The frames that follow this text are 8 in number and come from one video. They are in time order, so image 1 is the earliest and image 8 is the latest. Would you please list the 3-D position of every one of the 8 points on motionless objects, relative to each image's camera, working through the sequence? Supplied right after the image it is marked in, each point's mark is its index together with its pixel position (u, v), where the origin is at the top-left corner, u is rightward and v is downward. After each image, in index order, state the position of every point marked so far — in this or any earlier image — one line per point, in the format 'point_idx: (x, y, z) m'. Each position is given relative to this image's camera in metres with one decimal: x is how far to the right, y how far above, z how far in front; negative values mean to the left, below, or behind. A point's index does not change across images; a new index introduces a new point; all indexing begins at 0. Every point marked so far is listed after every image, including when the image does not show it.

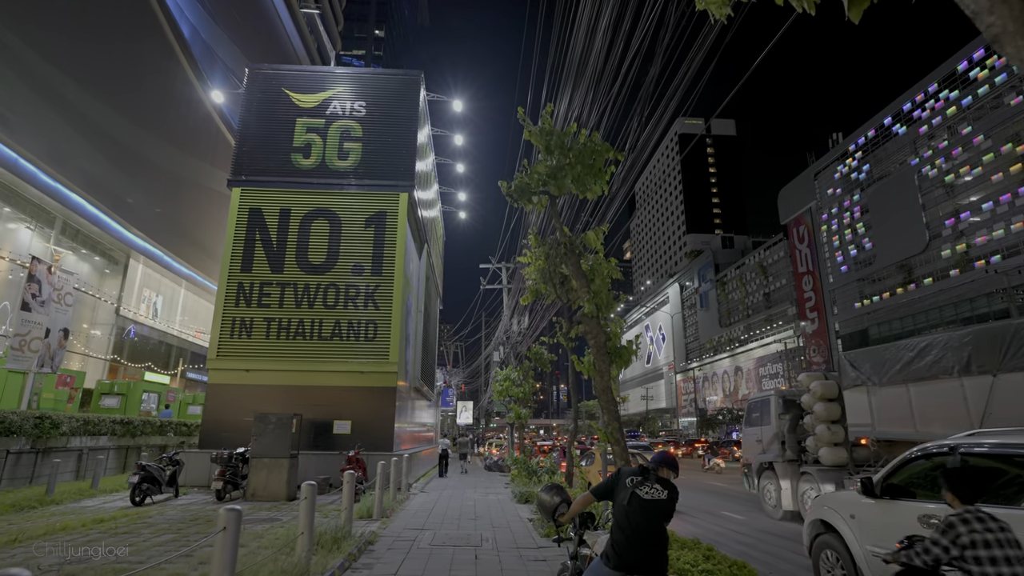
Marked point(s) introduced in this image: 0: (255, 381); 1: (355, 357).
0: (-8.2, -3.0, +15.3) m
1: (-5.0, -2.2, +15.7) m
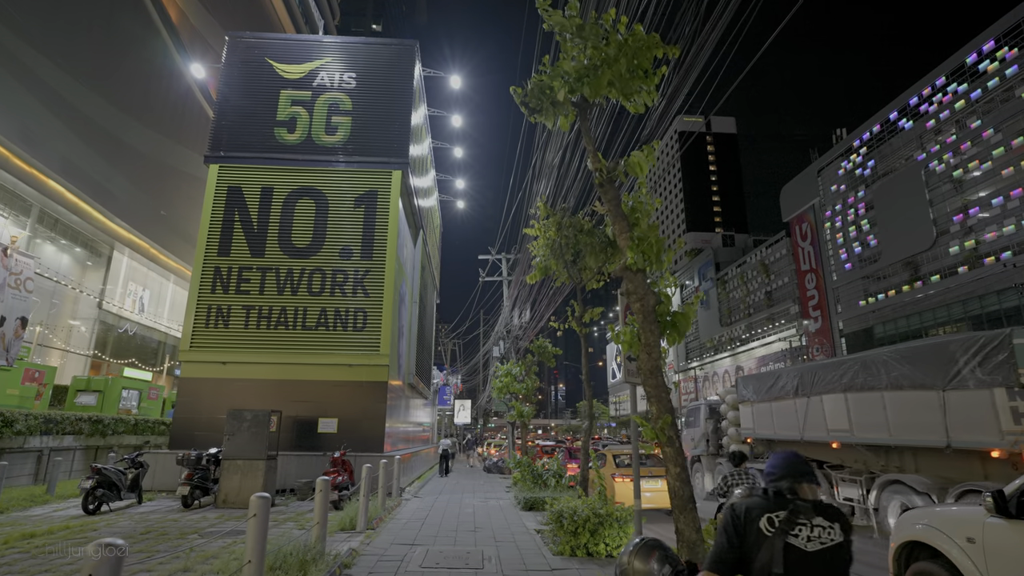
0: (-8.1, -2.5, +13.9) m
1: (-5.0, -1.8, +14.3) m
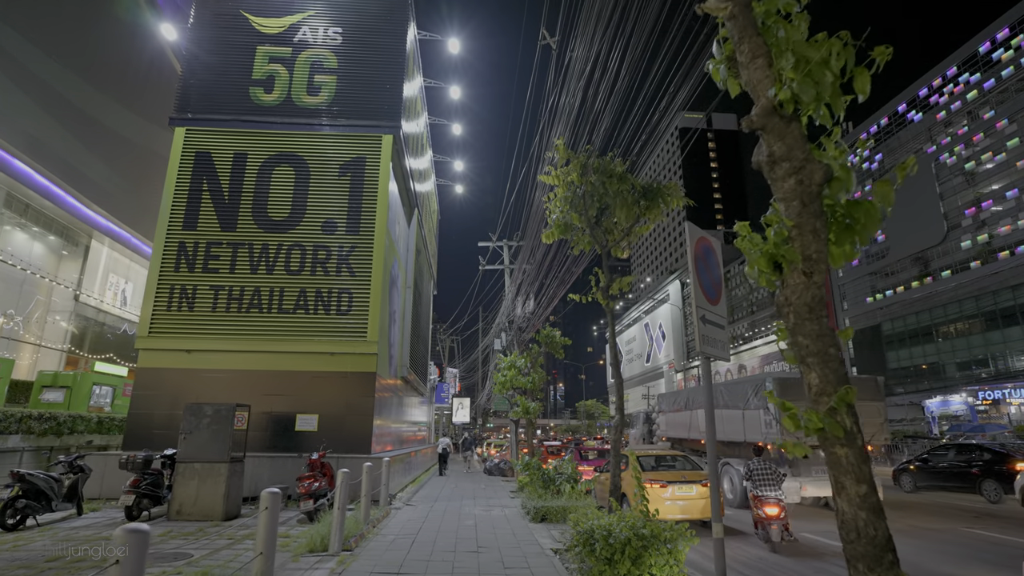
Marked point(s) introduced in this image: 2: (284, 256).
0: (-7.9, -1.9, +12.2) m
1: (-4.8, -1.2, +12.5) m
2: (-6.1, +0.9, +12.9) m
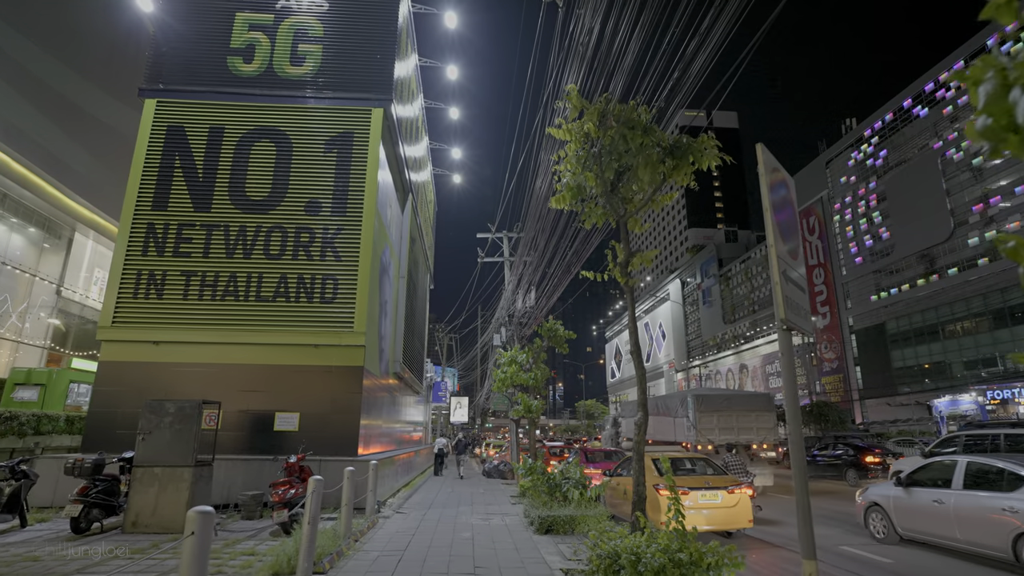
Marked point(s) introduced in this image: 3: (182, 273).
0: (-7.9, -1.6, +11.0) m
1: (-4.8, -0.8, +11.4) m
2: (-6.1, +1.2, +11.8) m
3: (-7.8, +0.4, +11.4) m
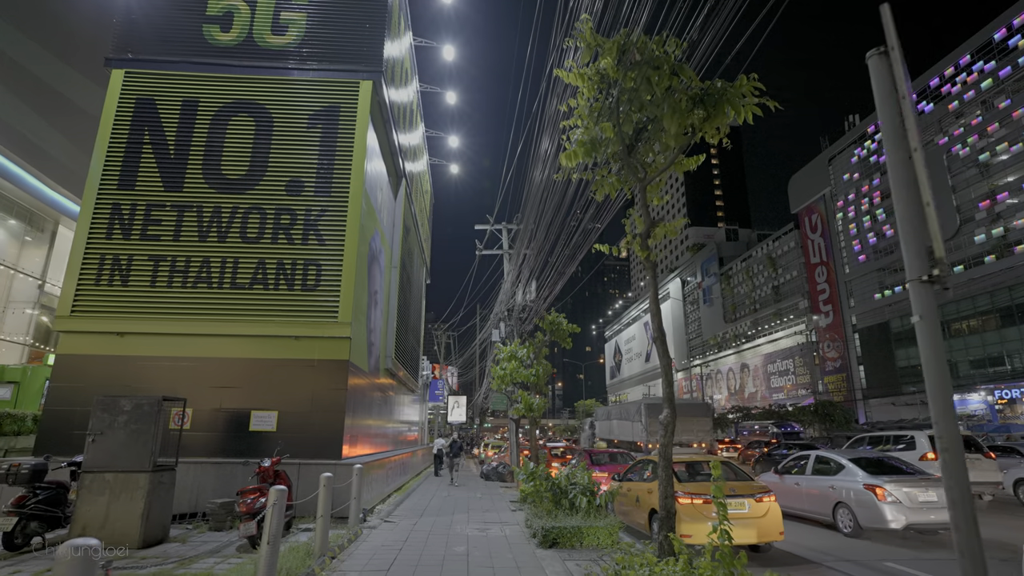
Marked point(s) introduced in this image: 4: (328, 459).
0: (-7.9, -1.3, +10.0) m
1: (-4.8, -0.6, +10.4) m
2: (-6.0, +1.5, +10.7) m
3: (-7.8, +0.6, +10.4) m
4: (-3.7, -3.4, +9.7) m
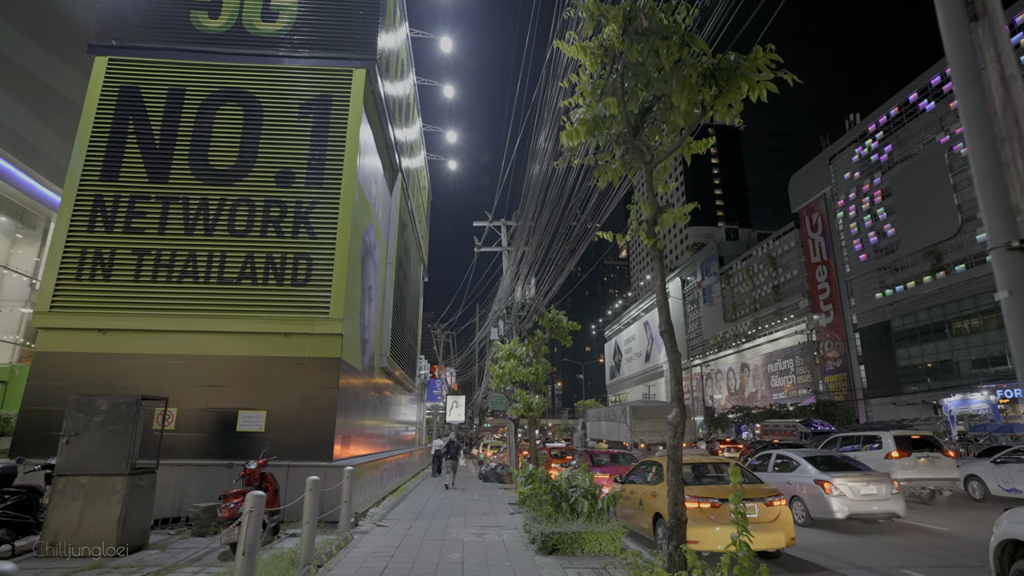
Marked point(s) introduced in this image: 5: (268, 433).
0: (-7.9, -1.2, +9.6) m
1: (-4.8, -0.5, +10.0) m
2: (-6.1, +1.6, +10.3) m
3: (-7.8, +0.8, +10.0) m
4: (-3.7, -3.3, +9.3) m
5: (-4.8, -2.8, +9.5) m
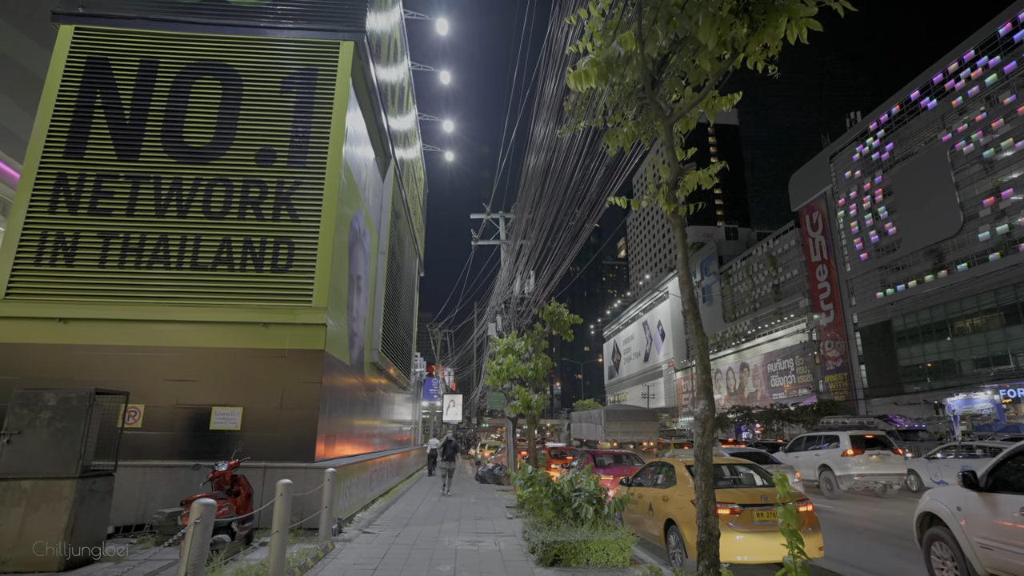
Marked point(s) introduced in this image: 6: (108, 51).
0: (-8.0, -0.9, +8.8) m
1: (-4.8, -0.2, +9.2) m
2: (-6.1, +1.9, +9.6) m
3: (-7.9, +1.0, +9.2) m
4: (-3.8, -3.1, +8.5) m
5: (-4.8, -2.6, +8.7) m
6: (-8.4, +4.9, +10.1) m
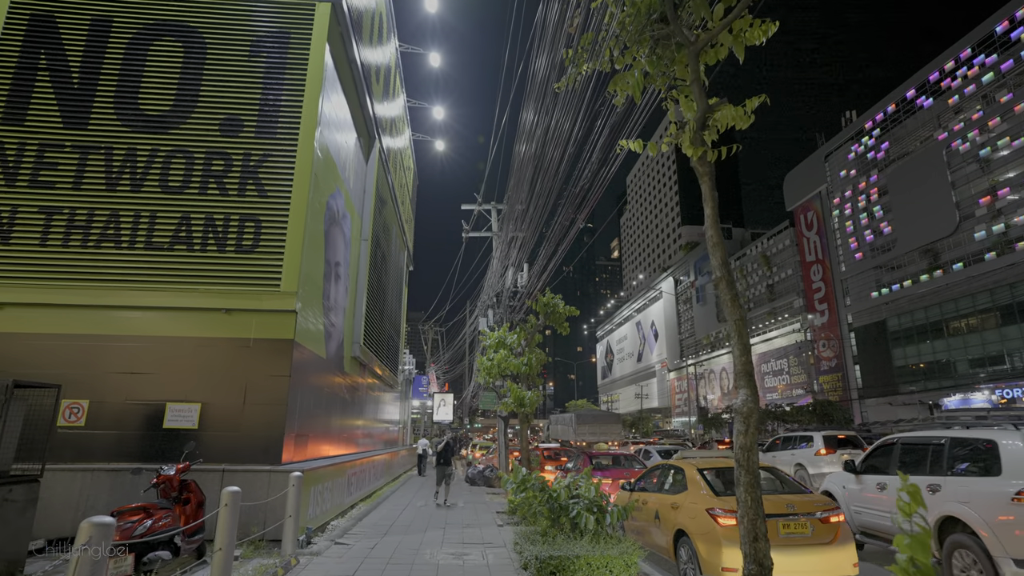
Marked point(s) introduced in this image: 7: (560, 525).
0: (-8.1, -0.6, +7.8) m
1: (-5.0, +0.1, +8.2) m
2: (-6.3, +2.2, +8.6) m
3: (-8.0, +1.3, +8.2) m
4: (-3.9, -2.8, +7.6) m
5: (-5.0, -2.3, +7.8) m
6: (-8.5, +5.2, +9.1) m
7: (+0.8, -3.4, +7.0) m
